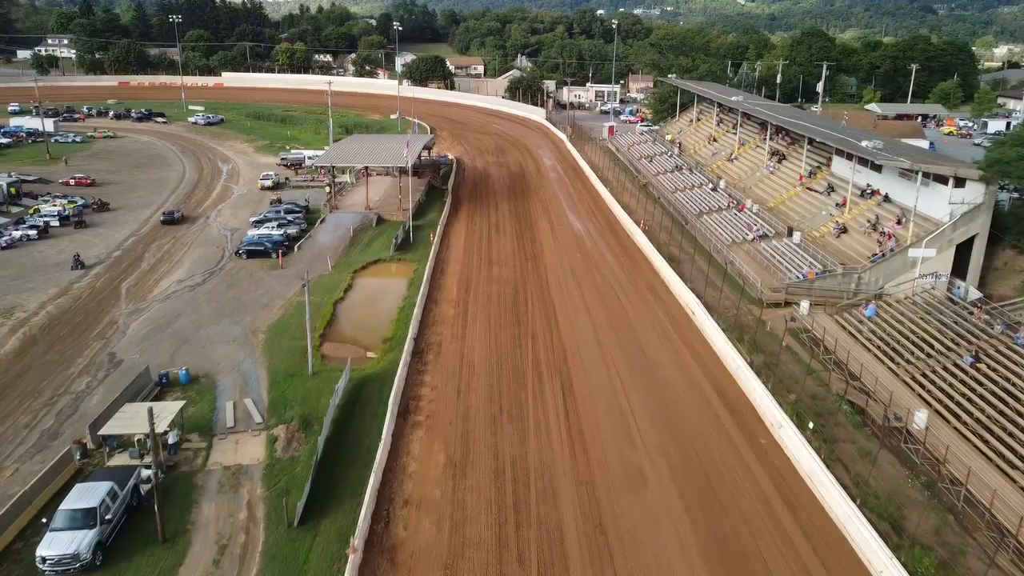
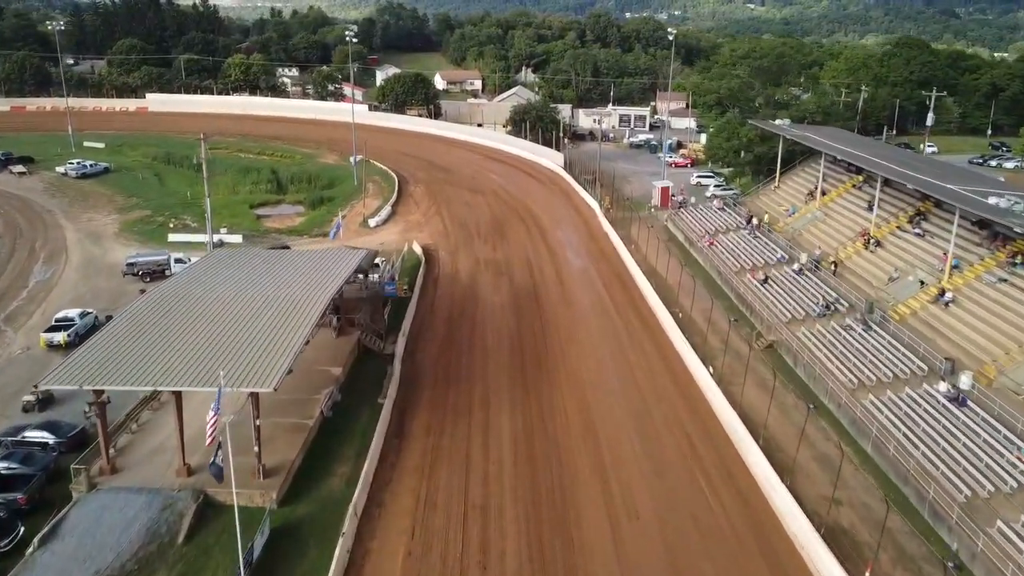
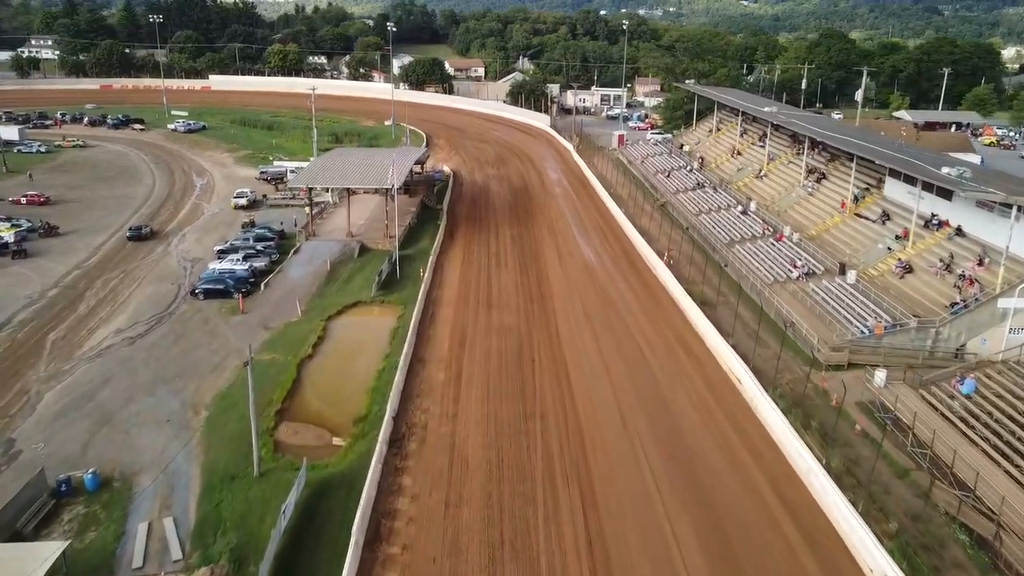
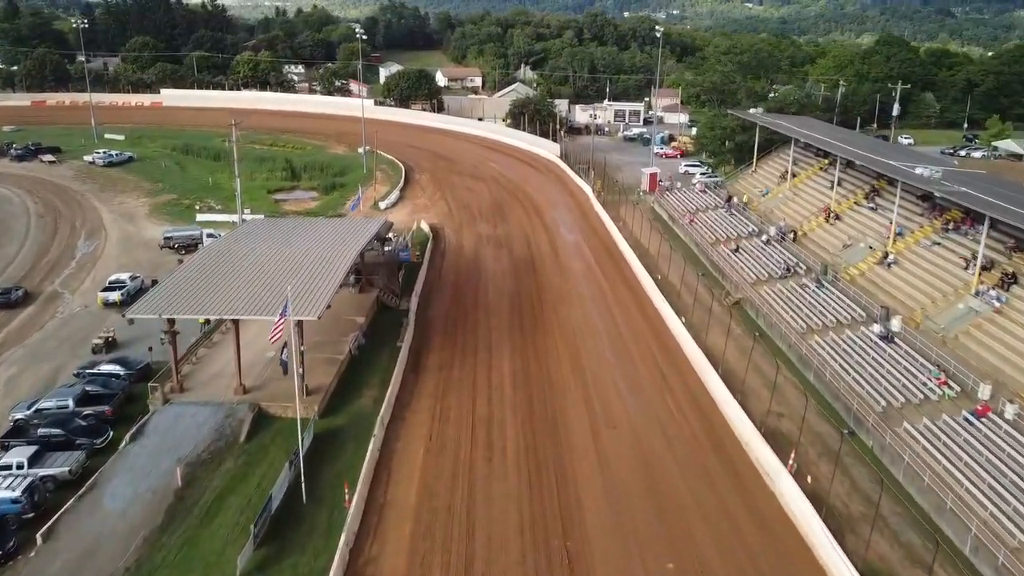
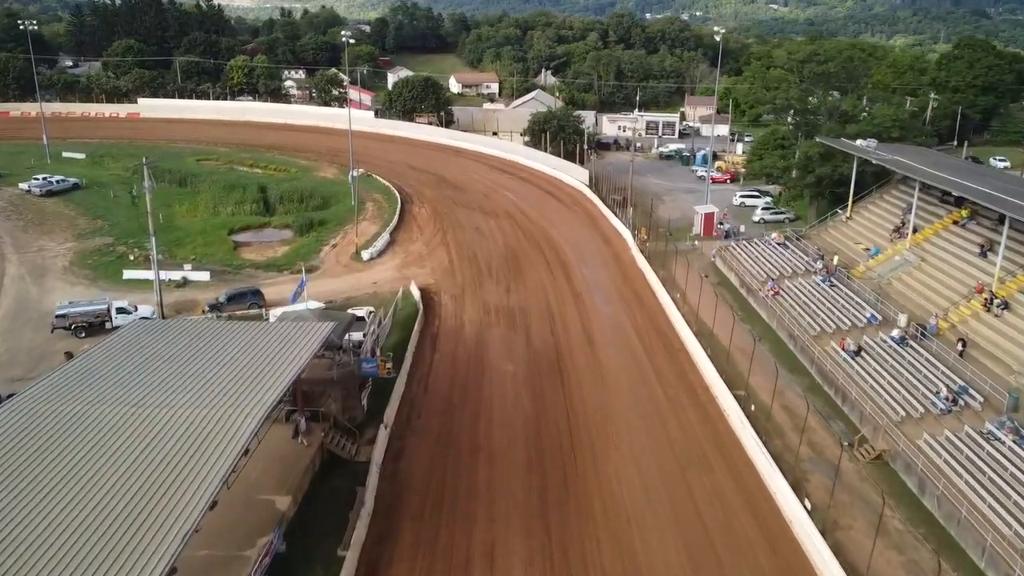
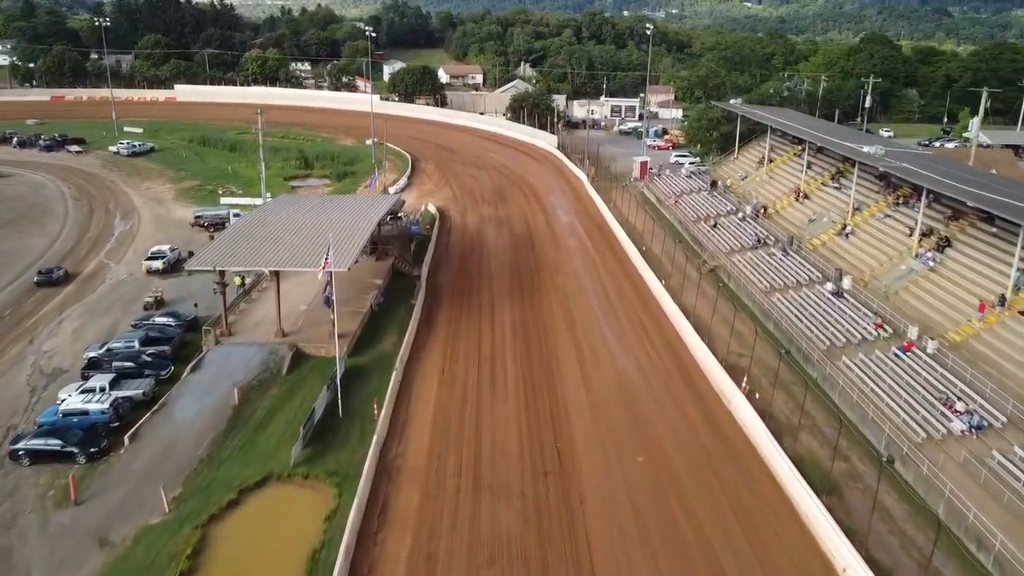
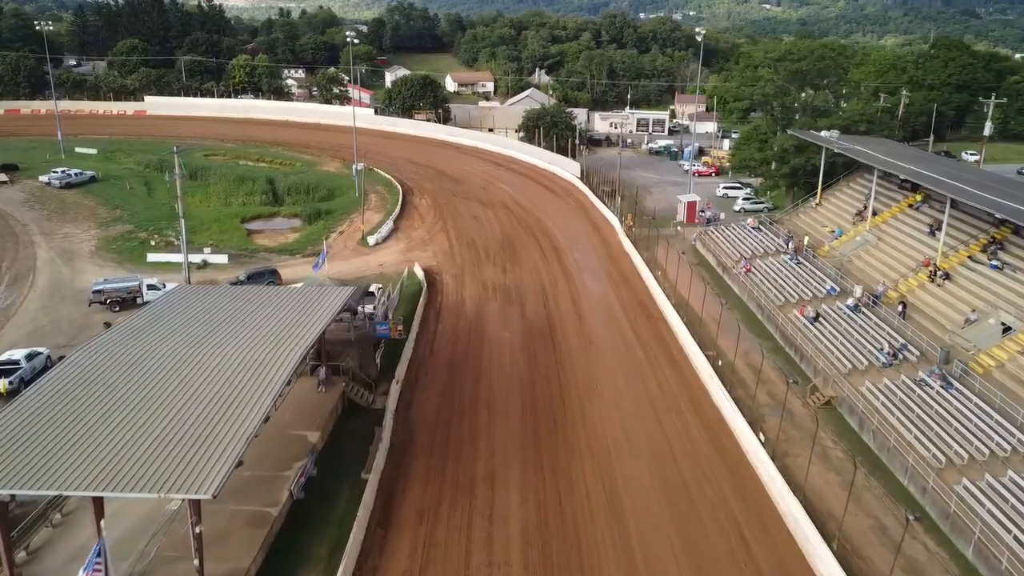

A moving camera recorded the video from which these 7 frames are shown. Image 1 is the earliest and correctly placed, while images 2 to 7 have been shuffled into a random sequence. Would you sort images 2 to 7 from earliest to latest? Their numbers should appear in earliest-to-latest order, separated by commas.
3, 6, 4, 2, 7, 5
